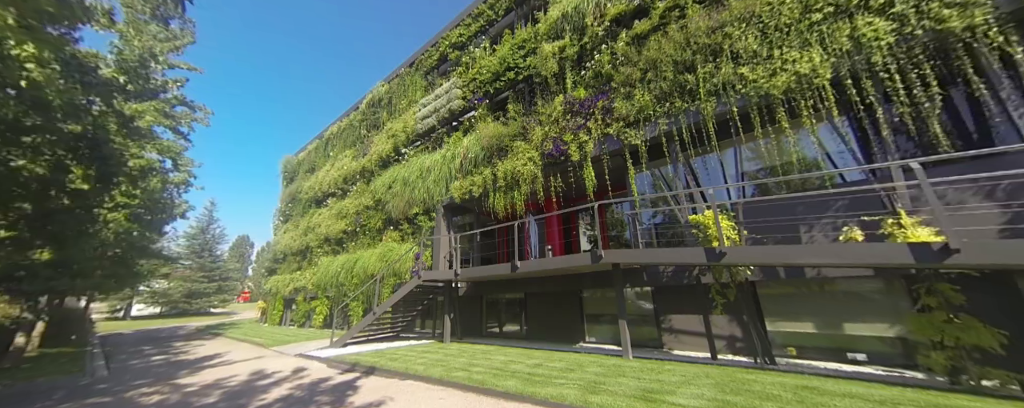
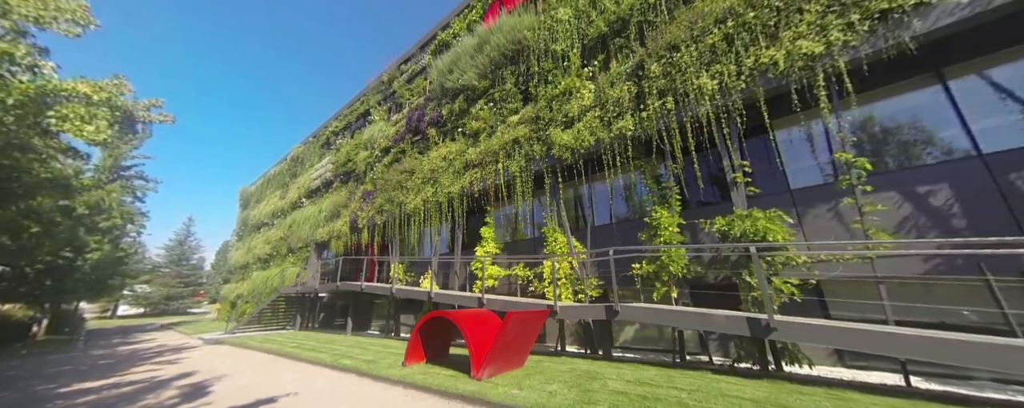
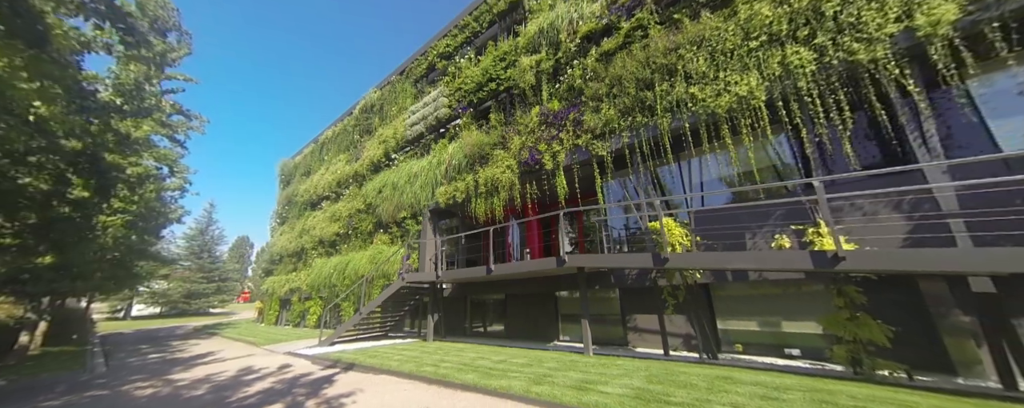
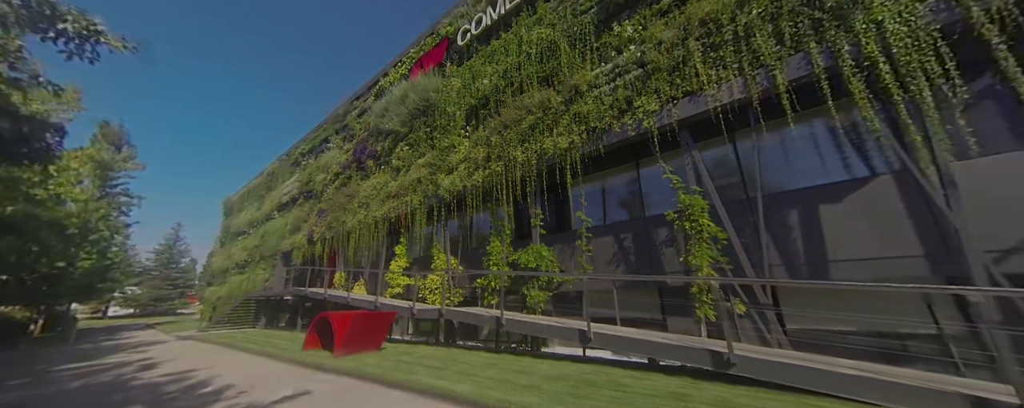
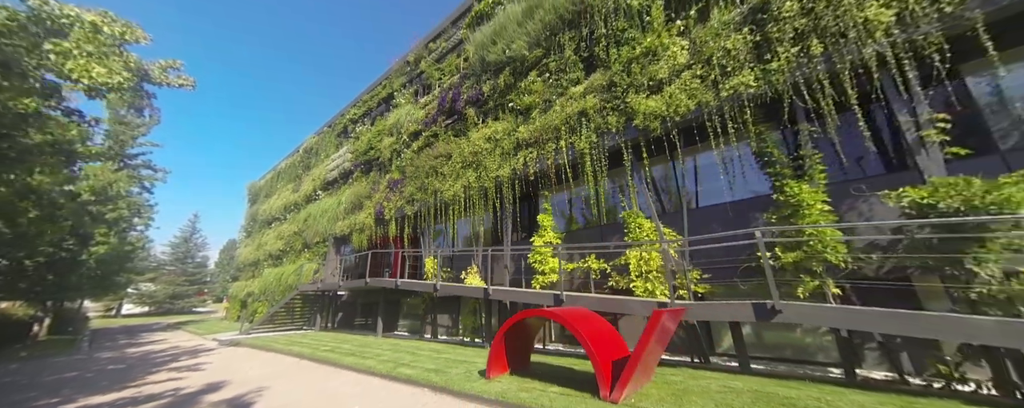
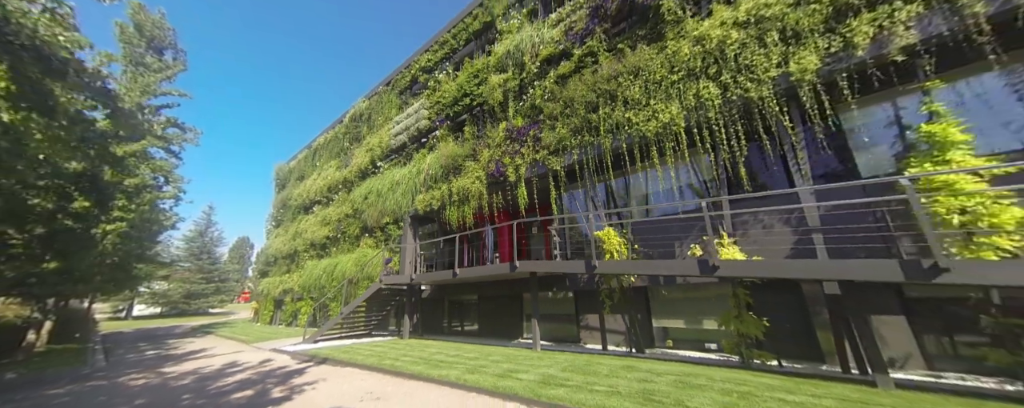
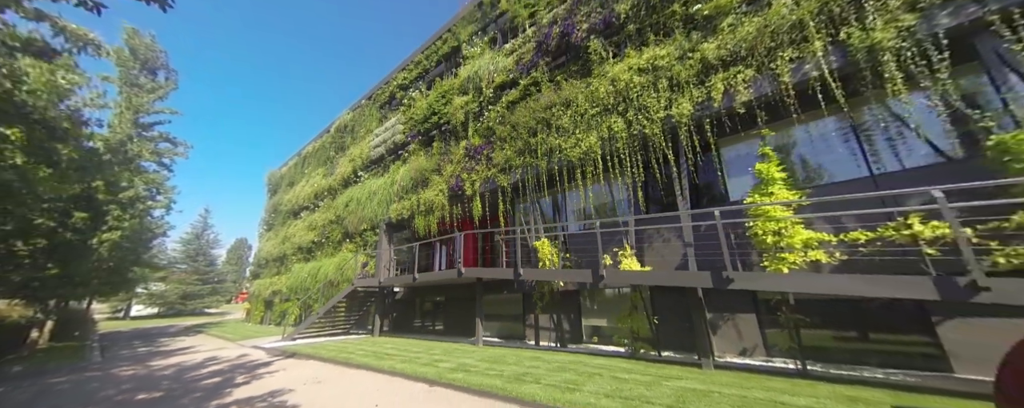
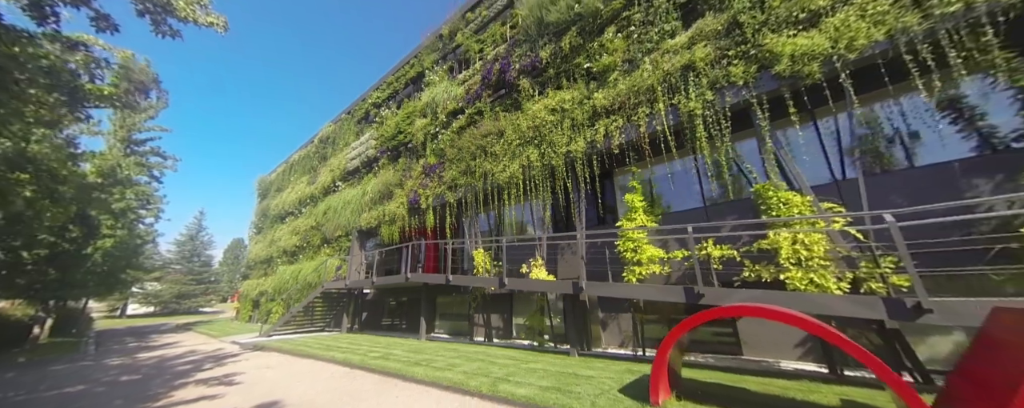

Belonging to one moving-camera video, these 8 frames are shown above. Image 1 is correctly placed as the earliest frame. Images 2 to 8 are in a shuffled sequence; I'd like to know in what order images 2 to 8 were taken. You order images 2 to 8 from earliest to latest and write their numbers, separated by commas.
3, 6, 7, 8, 5, 2, 4
